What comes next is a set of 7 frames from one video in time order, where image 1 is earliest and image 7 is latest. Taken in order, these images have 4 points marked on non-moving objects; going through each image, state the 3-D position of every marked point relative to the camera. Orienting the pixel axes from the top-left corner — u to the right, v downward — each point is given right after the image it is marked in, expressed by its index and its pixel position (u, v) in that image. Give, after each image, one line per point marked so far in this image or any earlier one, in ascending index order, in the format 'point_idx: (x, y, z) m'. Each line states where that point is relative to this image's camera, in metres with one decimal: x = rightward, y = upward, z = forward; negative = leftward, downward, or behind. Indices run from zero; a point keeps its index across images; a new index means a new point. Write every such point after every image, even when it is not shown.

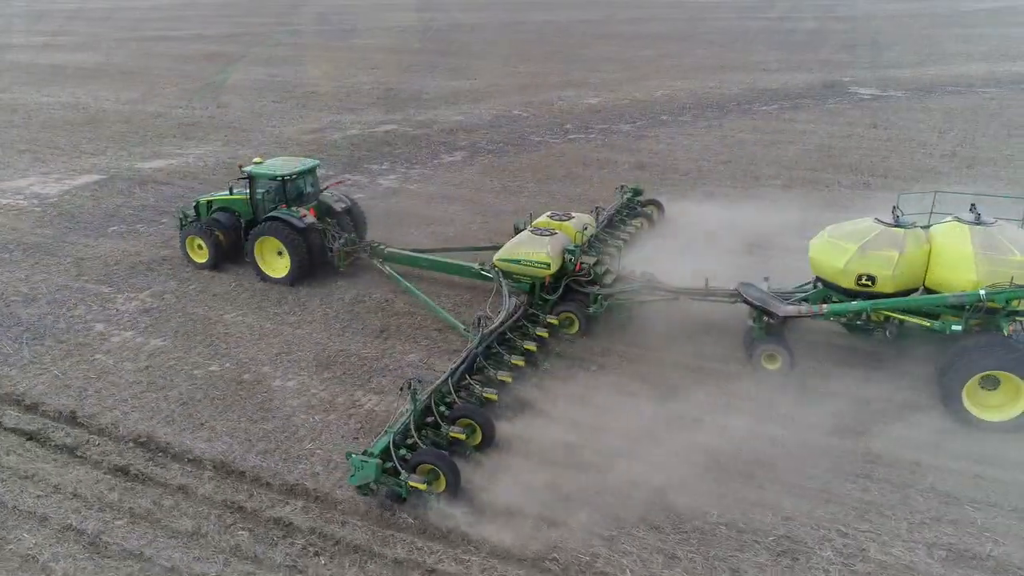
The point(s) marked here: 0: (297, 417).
0: (-2.1, -1.3, +6.9) m
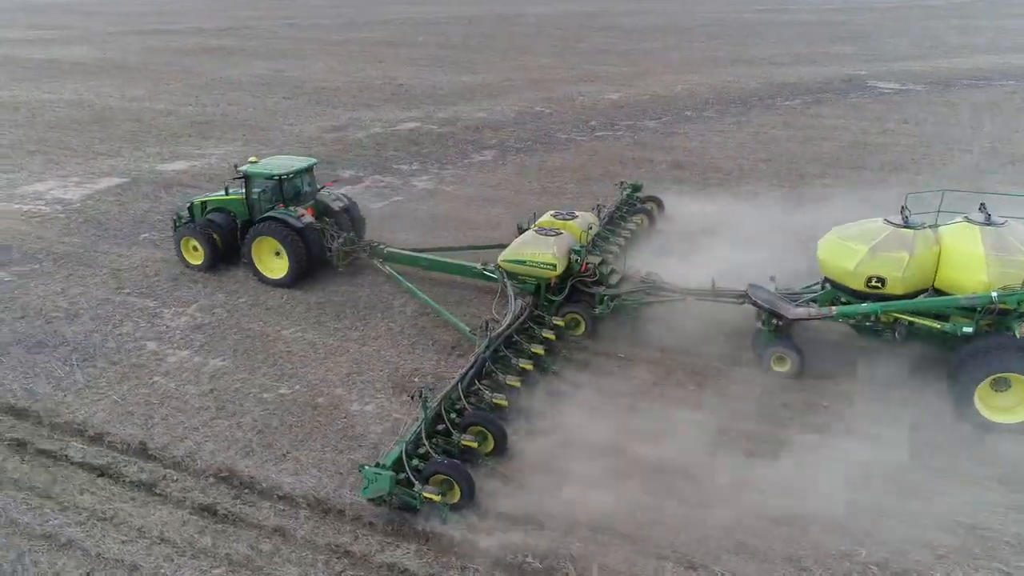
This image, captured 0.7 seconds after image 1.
0: (-1.2, -1.5, +6.5) m
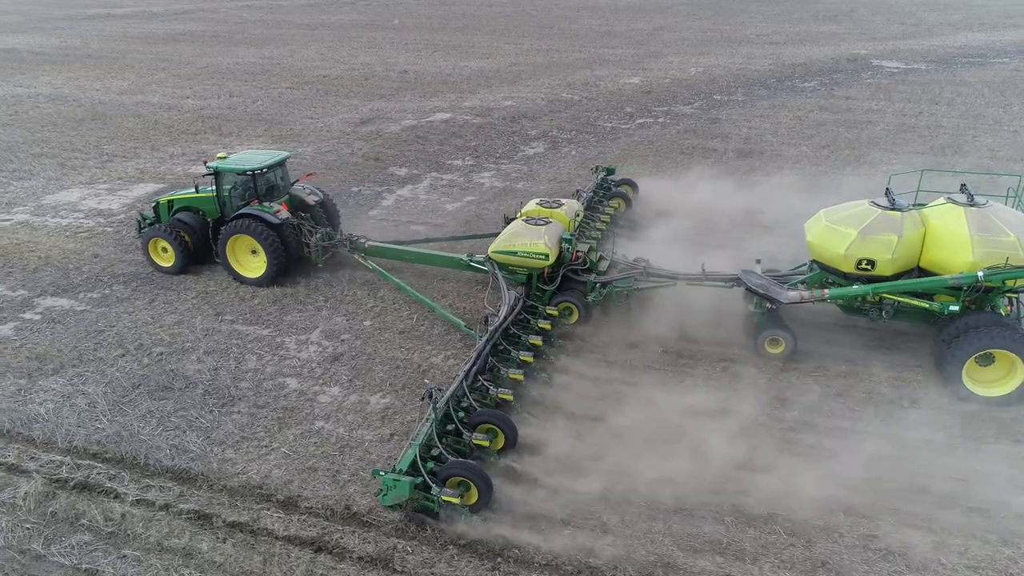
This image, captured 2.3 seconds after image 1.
0: (+1.0, -1.8, +5.8) m
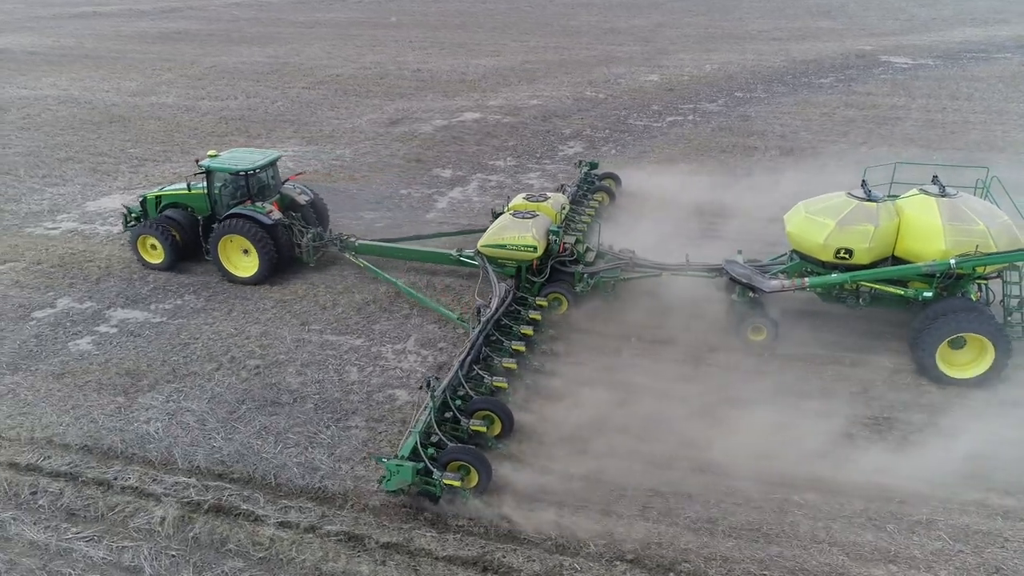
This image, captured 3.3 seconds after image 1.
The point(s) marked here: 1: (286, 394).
0: (+2.3, -1.8, +5.7) m
1: (-2.4, -1.1, +7.1) m
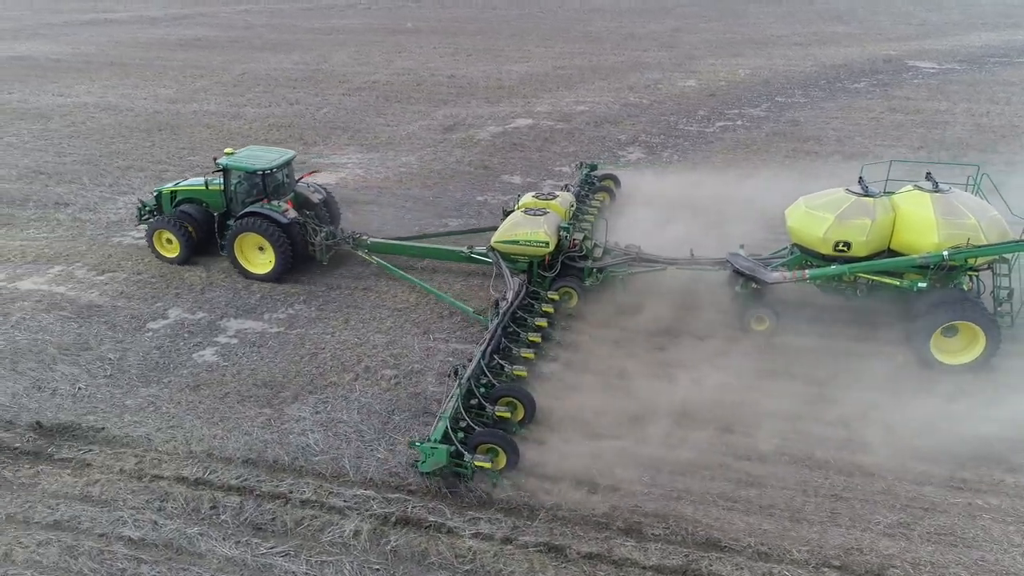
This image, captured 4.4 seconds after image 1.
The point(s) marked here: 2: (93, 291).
0: (+3.8, -1.9, +5.8) m
1: (-0.8, -1.2, +7.1) m
2: (-5.7, 0.0, +9.3) m
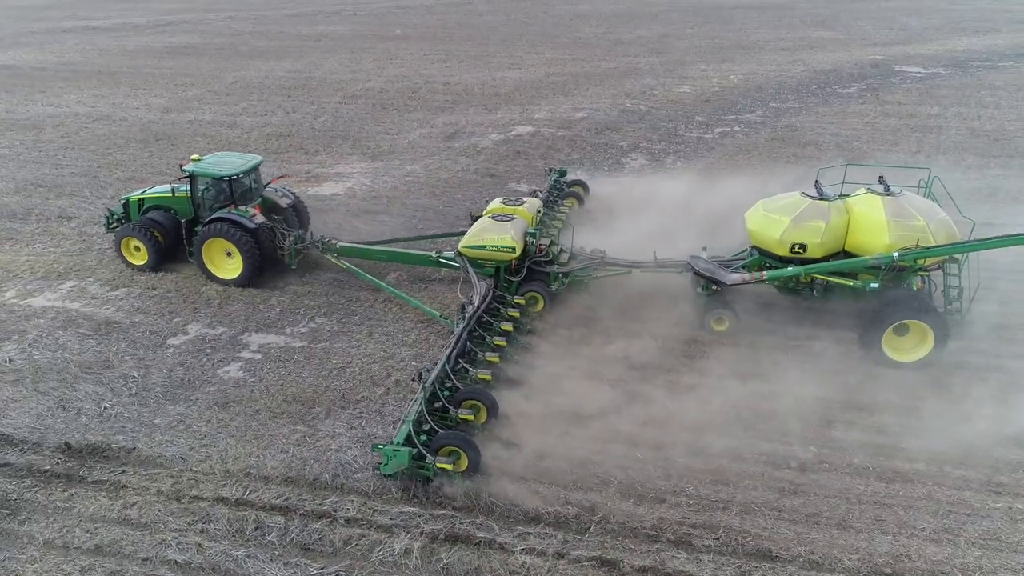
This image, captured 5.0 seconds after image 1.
0: (+4.2, -1.9, +5.8) m
1: (-0.5, -1.3, +7.0) m
2: (-5.4, -0.2, +9.2) m
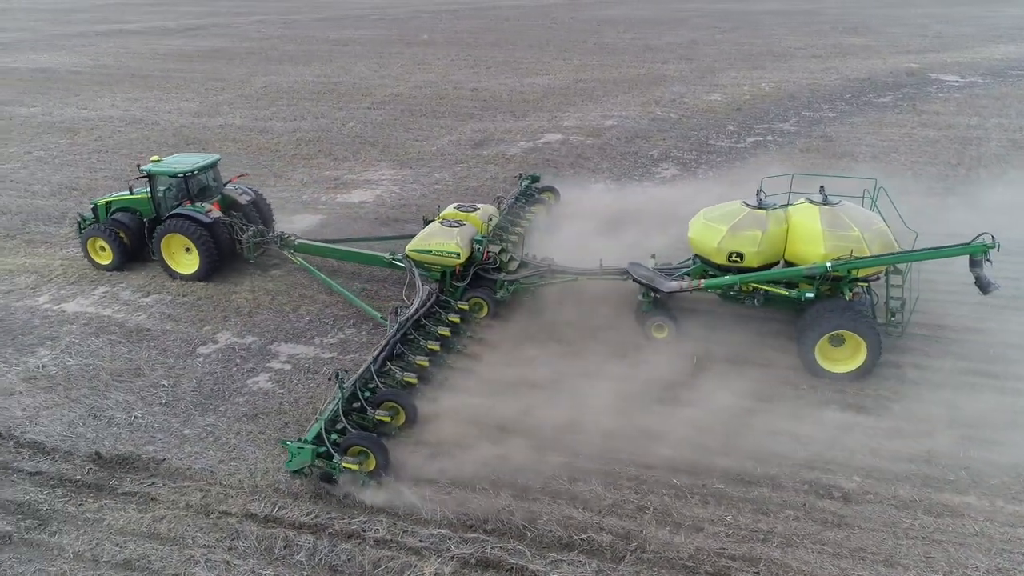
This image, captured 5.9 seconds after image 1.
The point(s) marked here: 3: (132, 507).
0: (+4.5, -2.2, +5.6) m
1: (-0.1, -1.5, +6.9) m
2: (-5.0, -0.3, +9.2) m
3: (-3.4, -2.0, +6.1) m
